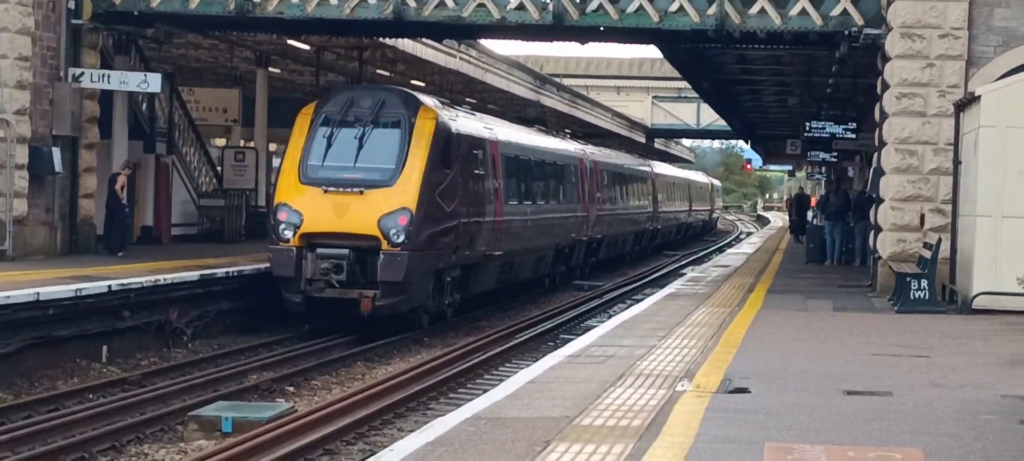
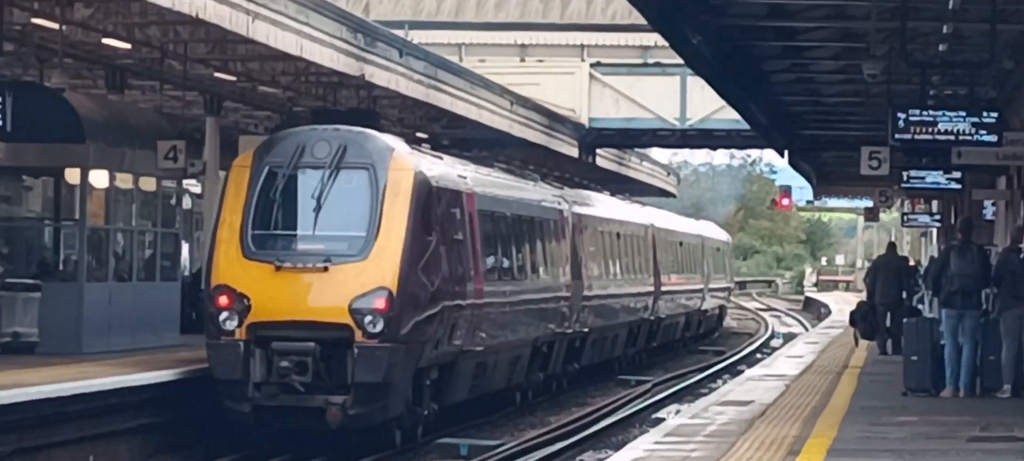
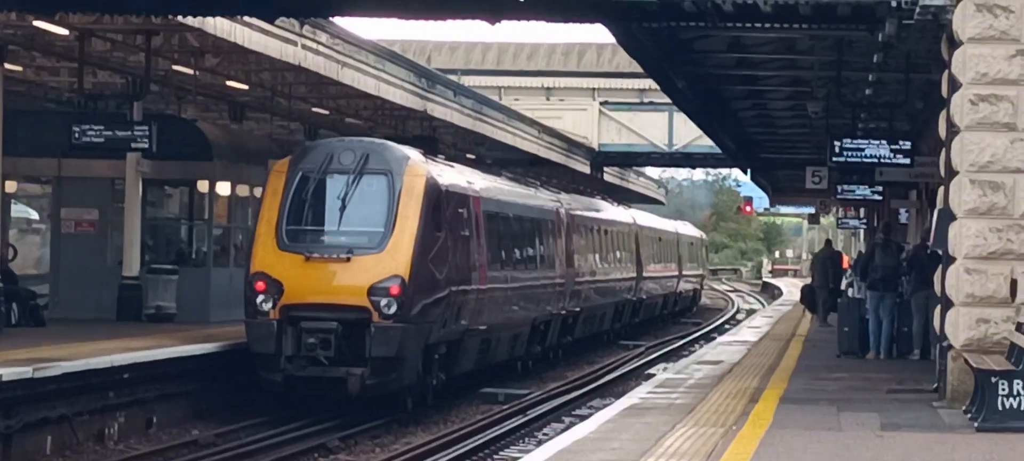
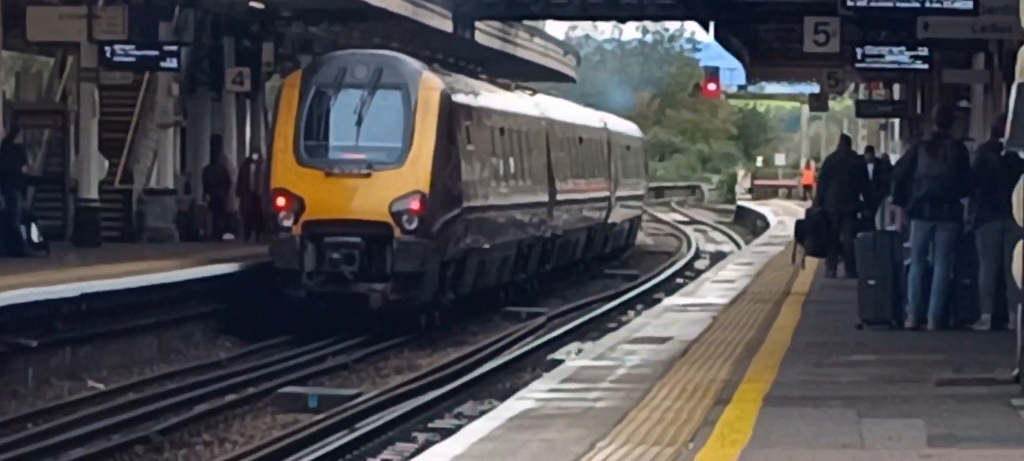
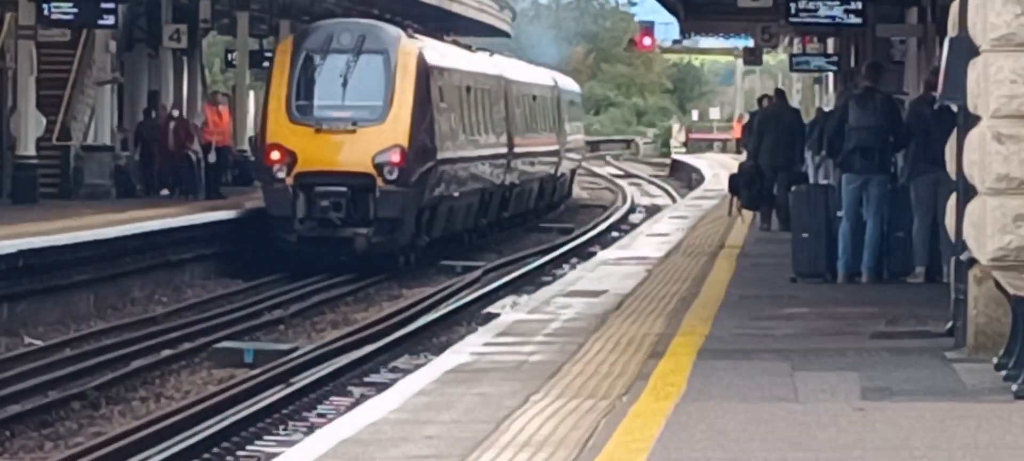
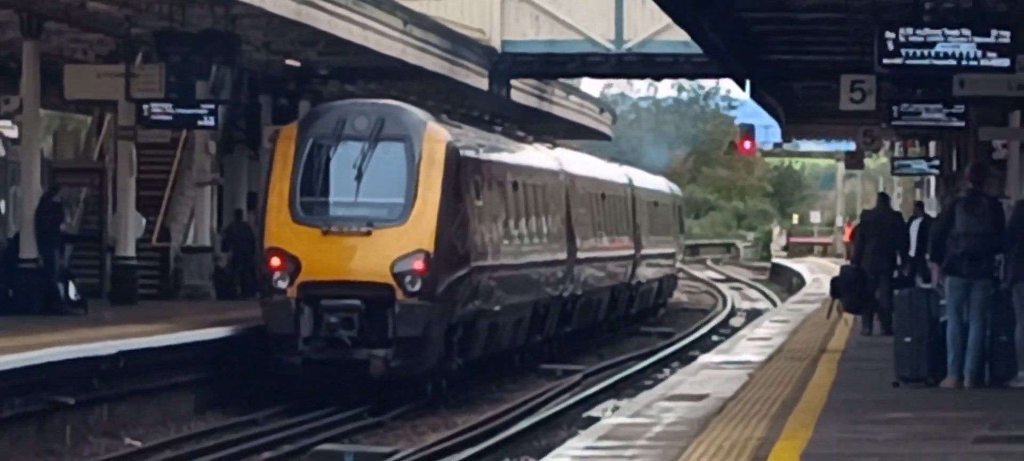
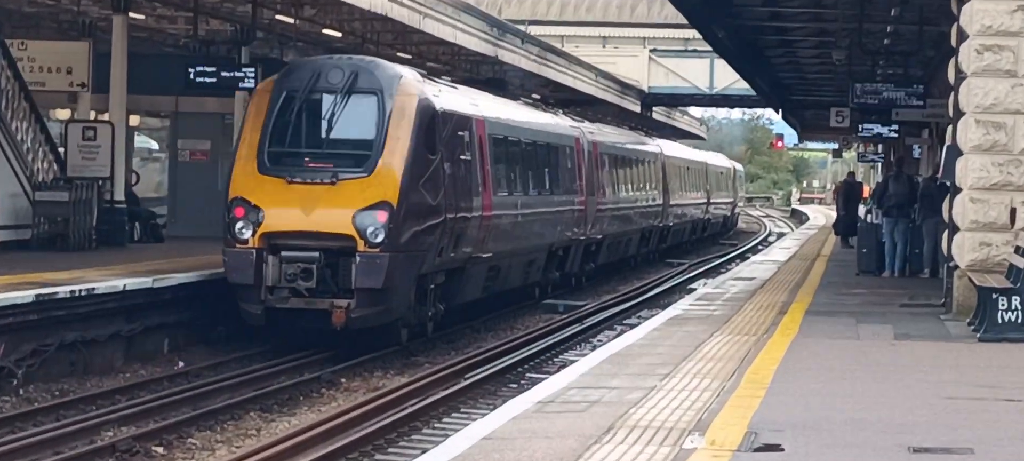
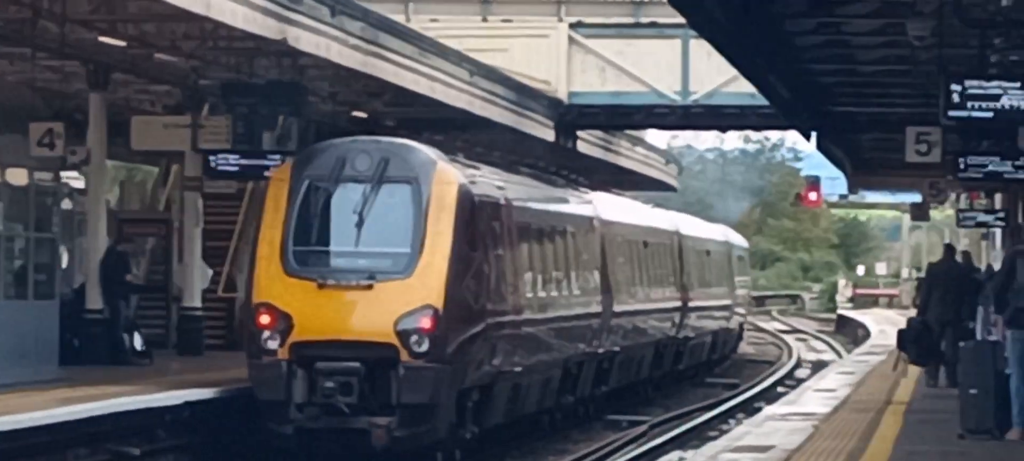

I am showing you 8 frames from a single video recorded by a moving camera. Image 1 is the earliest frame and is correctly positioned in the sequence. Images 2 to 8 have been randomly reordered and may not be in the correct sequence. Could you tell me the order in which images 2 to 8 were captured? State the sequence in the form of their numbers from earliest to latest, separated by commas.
7, 3, 2, 8, 6, 4, 5
